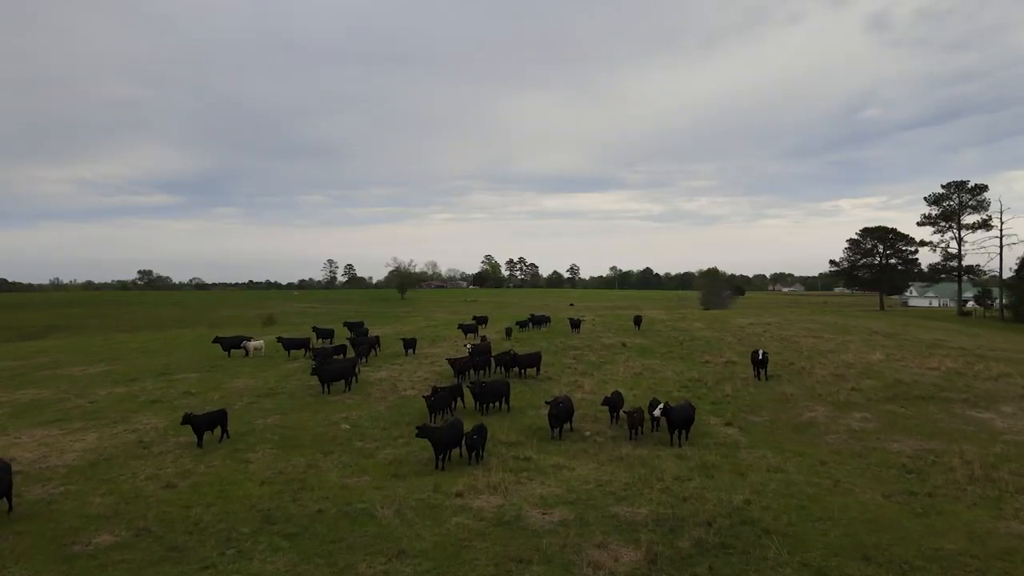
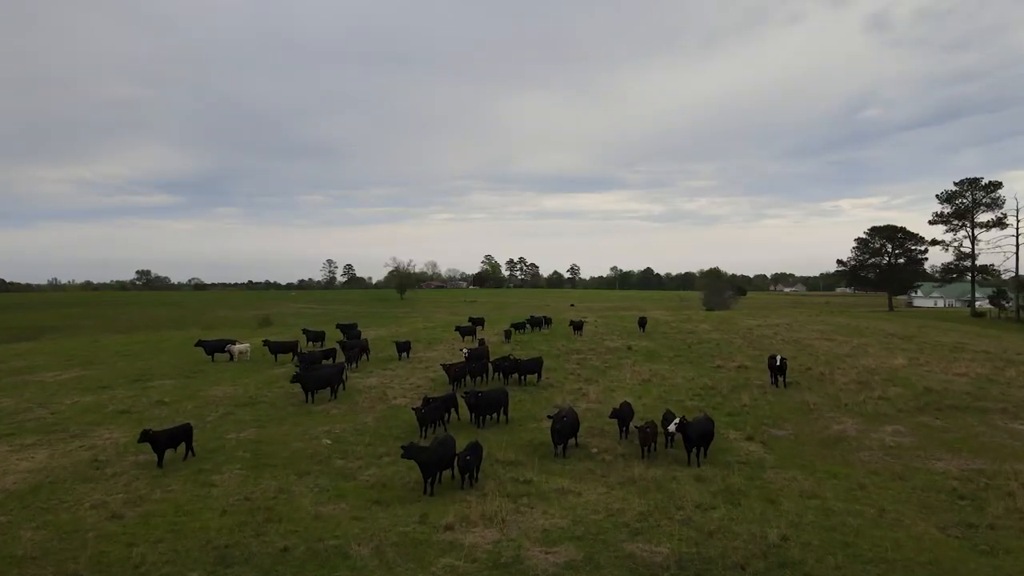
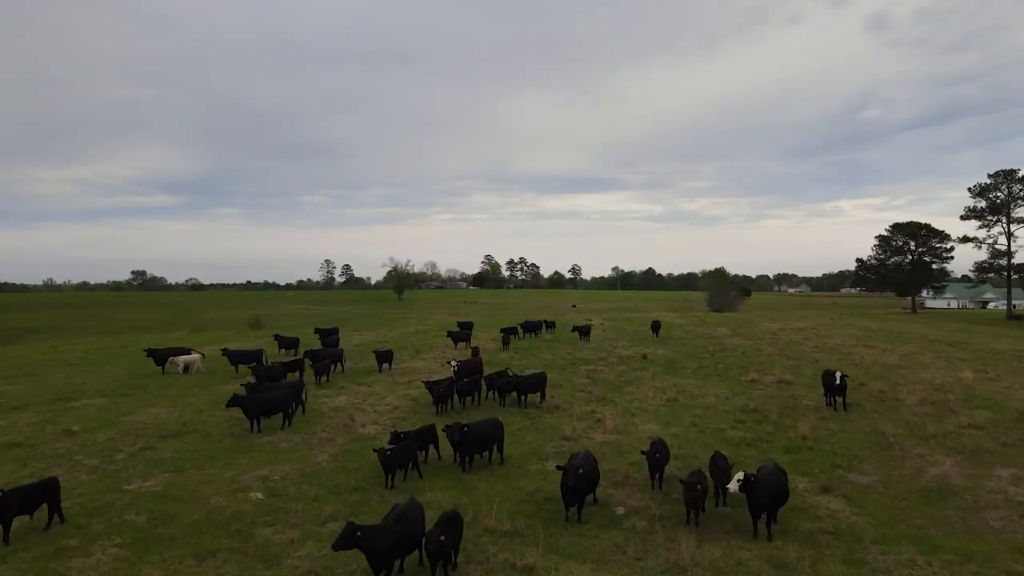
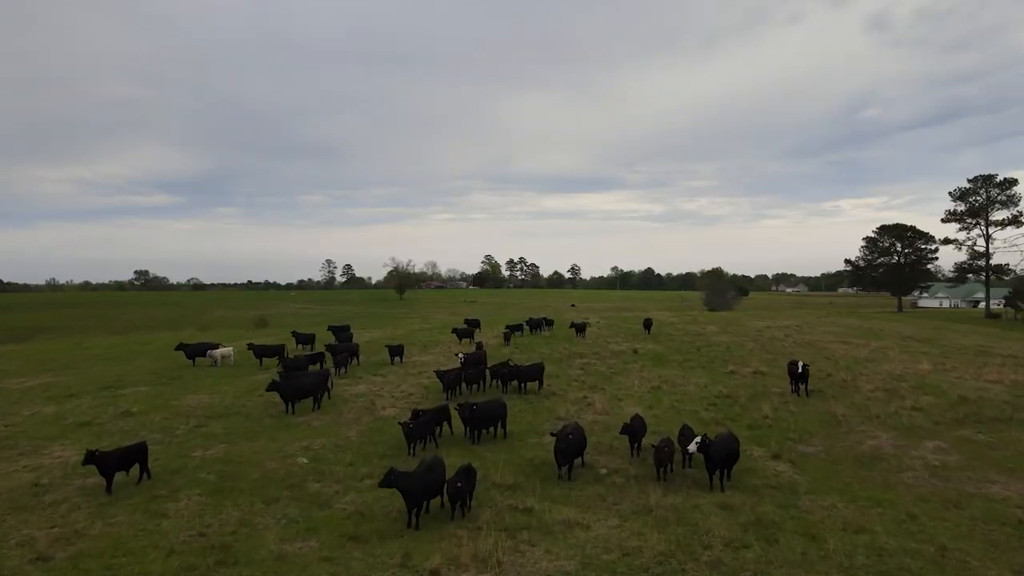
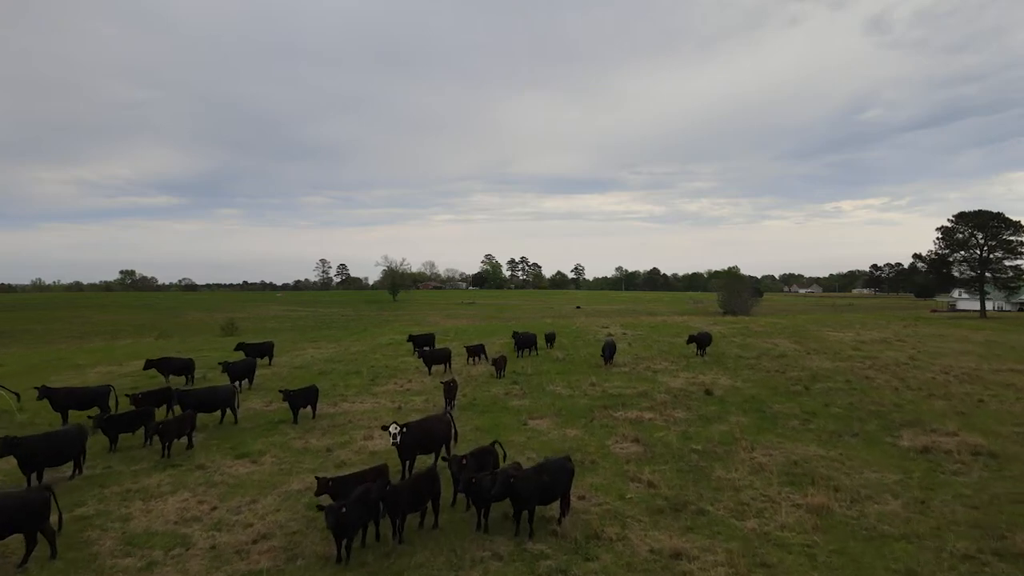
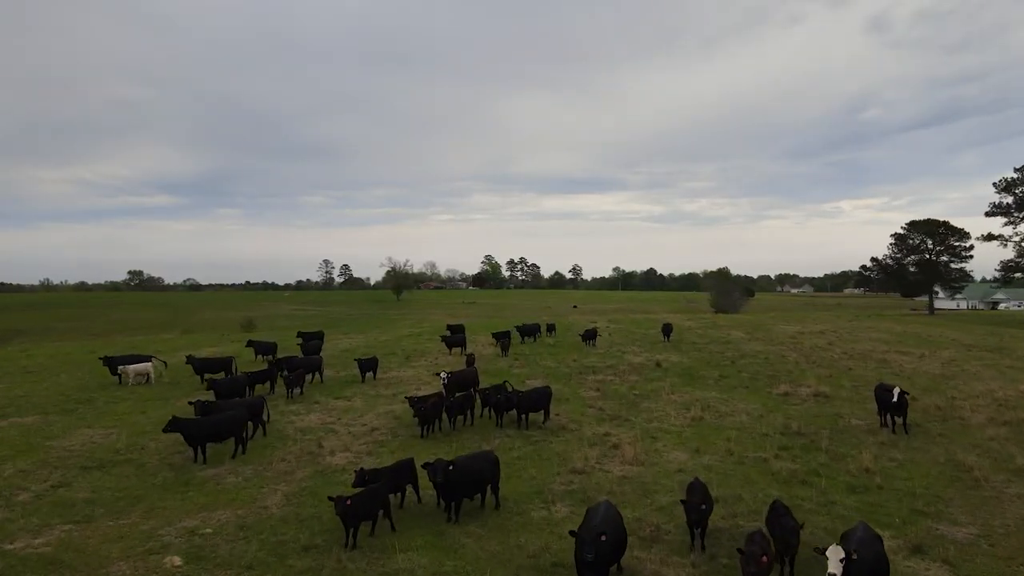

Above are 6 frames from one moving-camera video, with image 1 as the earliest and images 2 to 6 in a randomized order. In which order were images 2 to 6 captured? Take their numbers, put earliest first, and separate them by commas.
2, 4, 3, 6, 5
